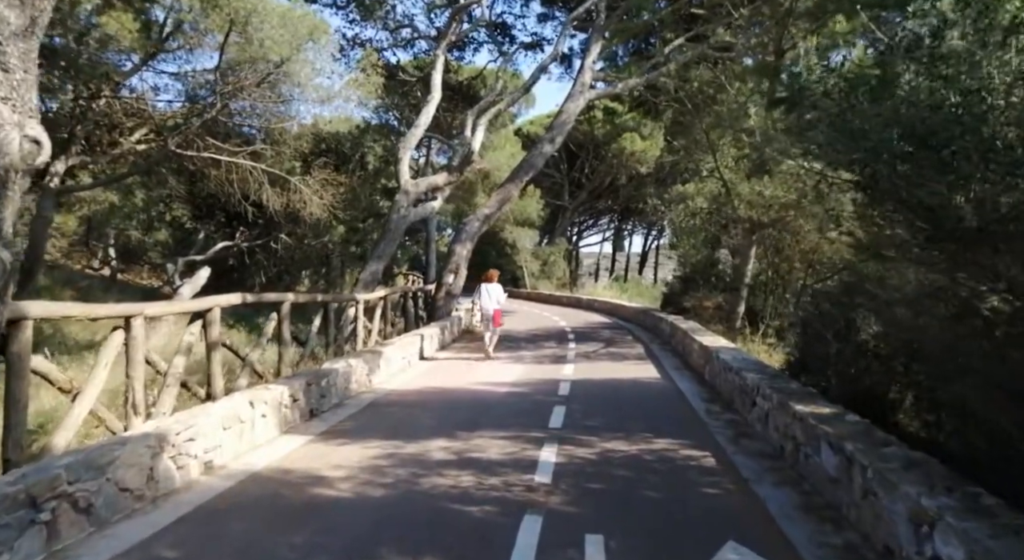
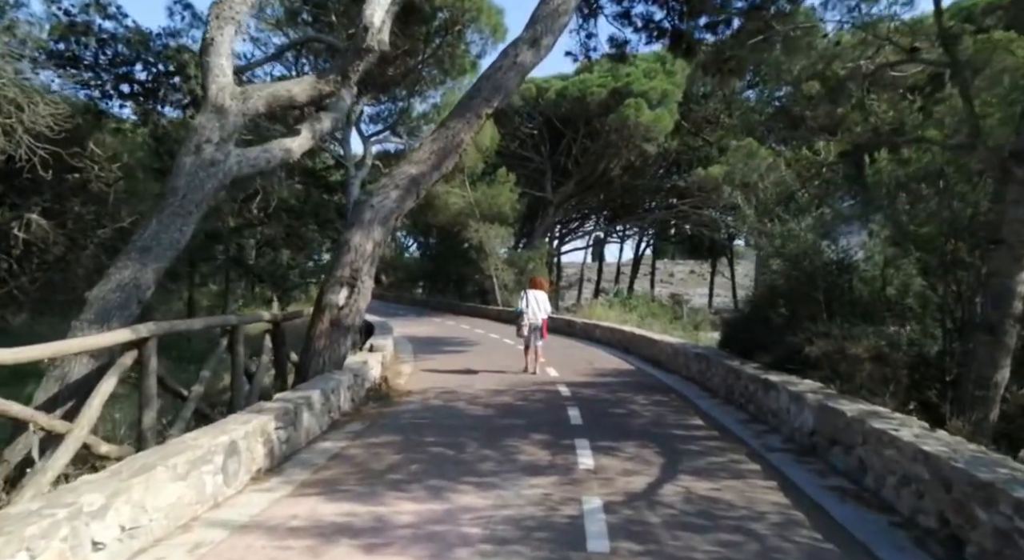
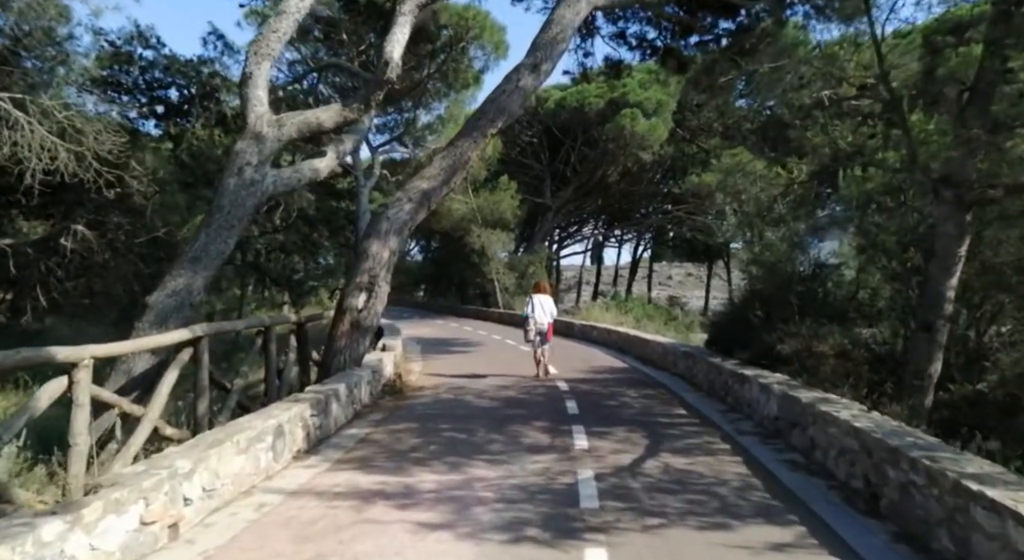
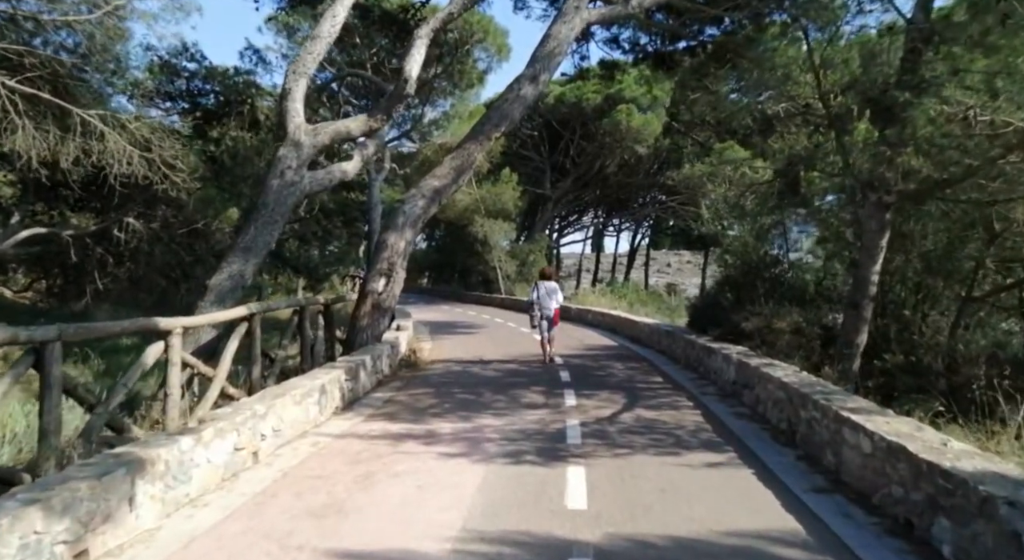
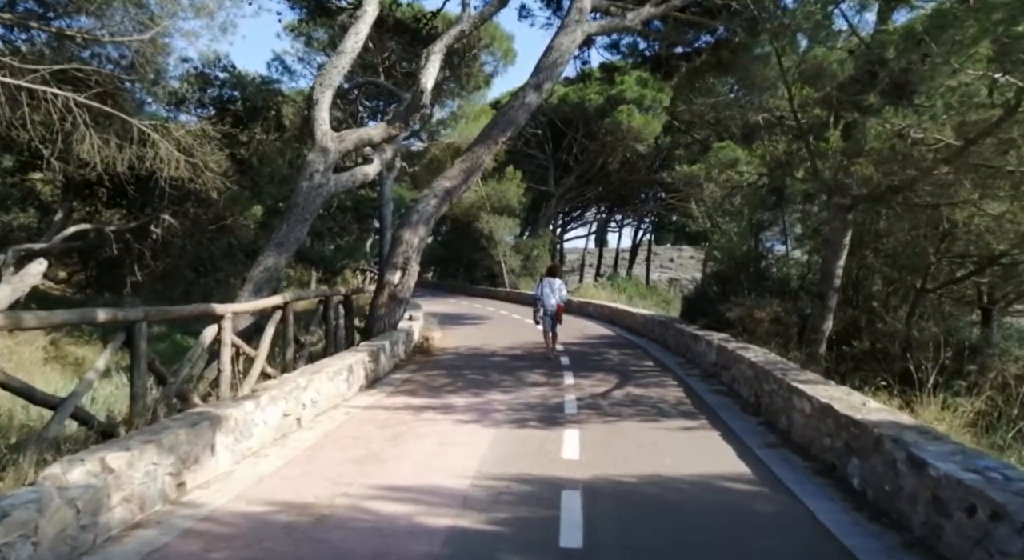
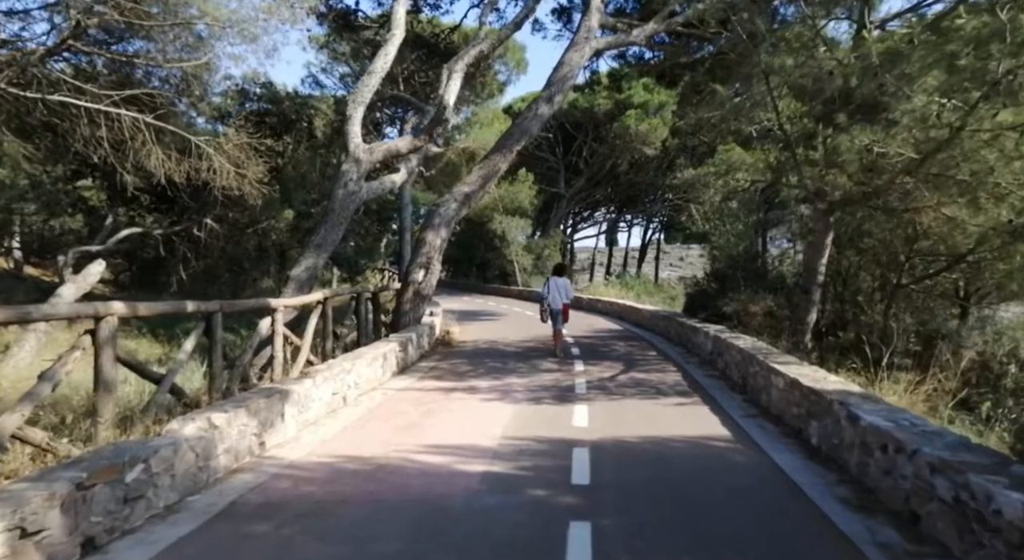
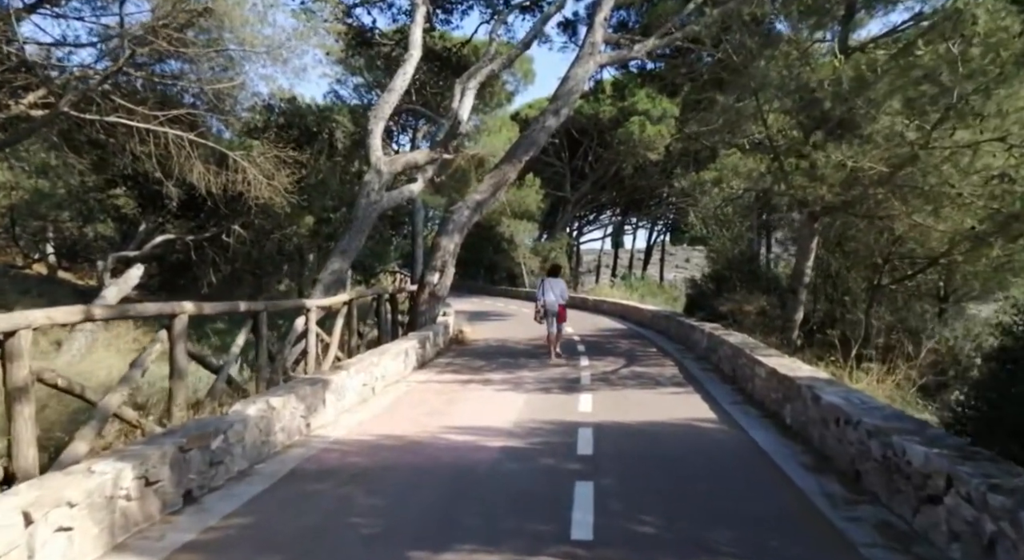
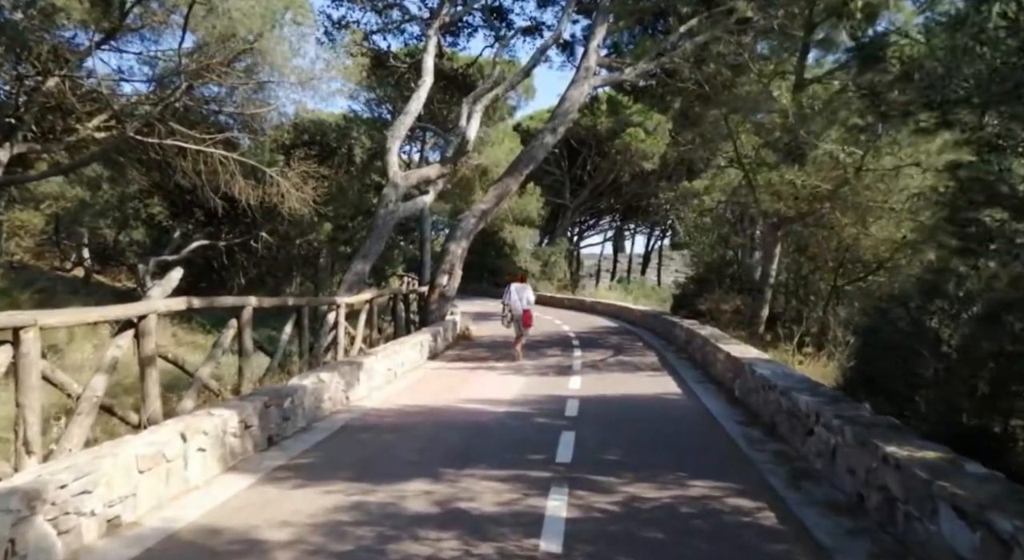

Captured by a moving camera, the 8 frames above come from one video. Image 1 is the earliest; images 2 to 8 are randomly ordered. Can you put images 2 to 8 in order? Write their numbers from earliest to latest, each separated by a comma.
8, 7, 6, 5, 4, 3, 2
